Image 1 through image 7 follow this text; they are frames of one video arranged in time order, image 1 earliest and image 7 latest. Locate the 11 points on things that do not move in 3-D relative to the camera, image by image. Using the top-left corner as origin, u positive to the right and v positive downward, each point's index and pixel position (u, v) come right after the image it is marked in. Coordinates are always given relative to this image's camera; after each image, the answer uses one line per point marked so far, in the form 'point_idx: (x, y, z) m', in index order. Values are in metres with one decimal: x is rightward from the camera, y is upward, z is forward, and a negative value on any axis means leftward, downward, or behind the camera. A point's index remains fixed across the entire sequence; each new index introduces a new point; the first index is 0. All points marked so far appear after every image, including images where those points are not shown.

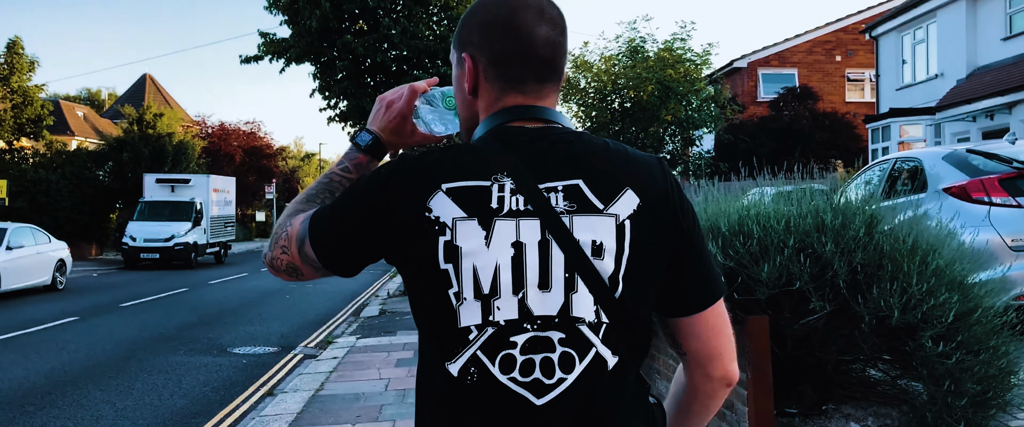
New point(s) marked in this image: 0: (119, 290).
0: (-8.5, -1.7, +16.2) m
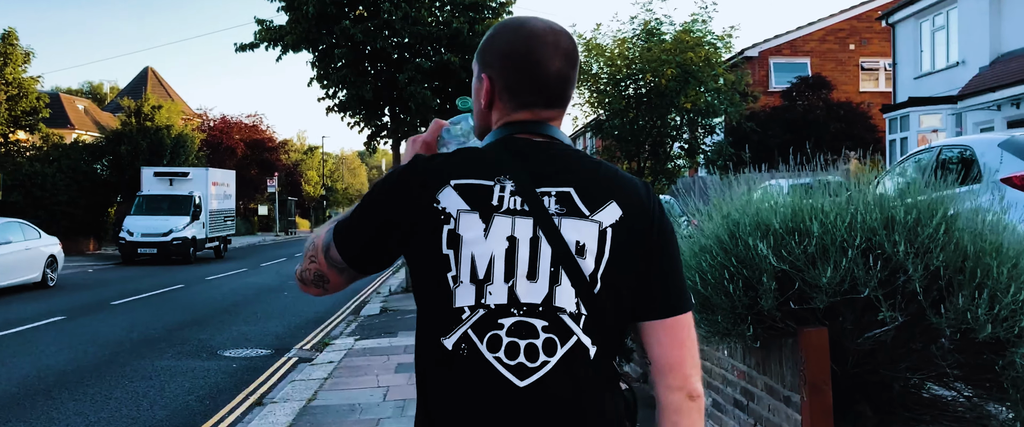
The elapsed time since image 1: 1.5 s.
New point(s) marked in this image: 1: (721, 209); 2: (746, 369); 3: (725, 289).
0: (-8.3, -1.5, +15.7) m
1: (+1.0, 0.0, +3.7) m
2: (+1.2, -0.8, +3.8) m
3: (+1.0, -0.3, +3.3) m
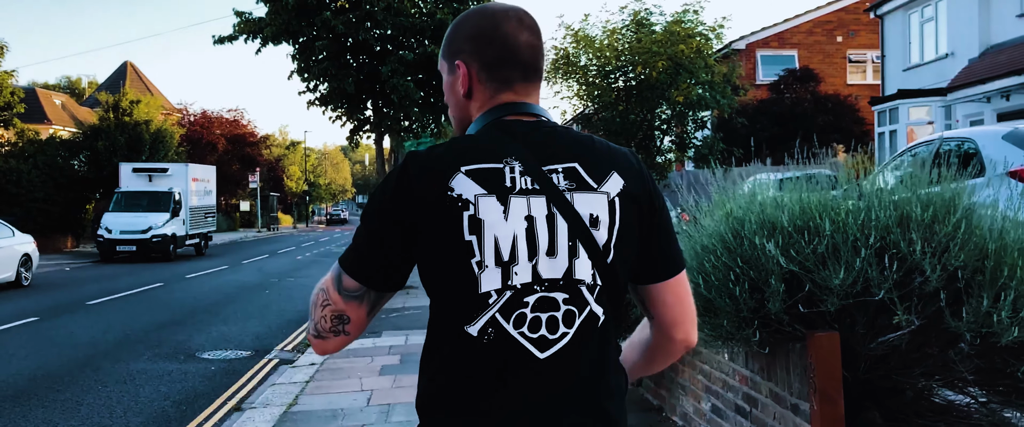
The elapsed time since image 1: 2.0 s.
0: (-8.6, -1.5, +15.3) m
1: (+1.0, 0.0, +3.5) m
2: (+1.1, -0.8, +3.6) m
3: (+0.9, -0.3, +3.1) m
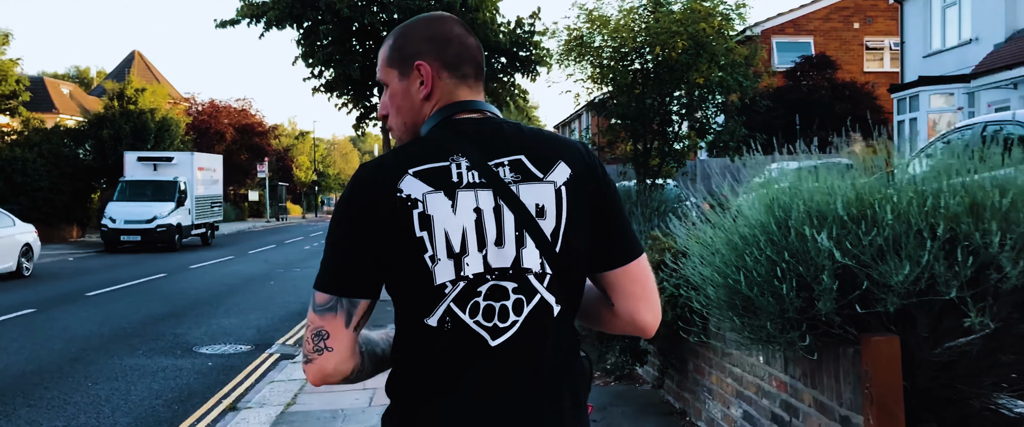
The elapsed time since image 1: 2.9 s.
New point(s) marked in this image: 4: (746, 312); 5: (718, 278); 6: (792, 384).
0: (-8.4, -1.3, +15.1) m
1: (+1.0, +0.1, +3.1) m
2: (+1.2, -0.7, +3.3) m
3: (+1.0, -0.3, +2.8) m
4: (+0.9, -0.4, +2.9) m
5: (+0.8, -0.3, +3.0) m
6: (+1.2, -0.7, +3.2) m
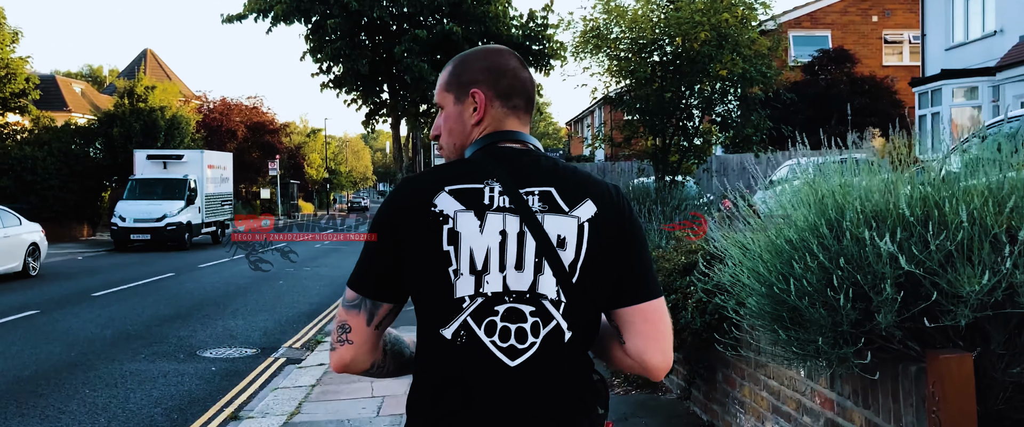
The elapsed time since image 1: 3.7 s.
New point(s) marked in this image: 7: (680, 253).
0: (-8.2, -1.2, +14.9) m
1: (+1.1, +0.1, +2.8) m
2: (+1.3, -0.7, +2.9) m
3: (+1.0, -0.3, +2.4) m
4: (+1.0, -0.4, +2.6) m
5: (+0.9, -0.3, +2.7) m
6: (+1.3, -0.7, +2.9) m
7: (+1.0, -0.2, +4.6) m
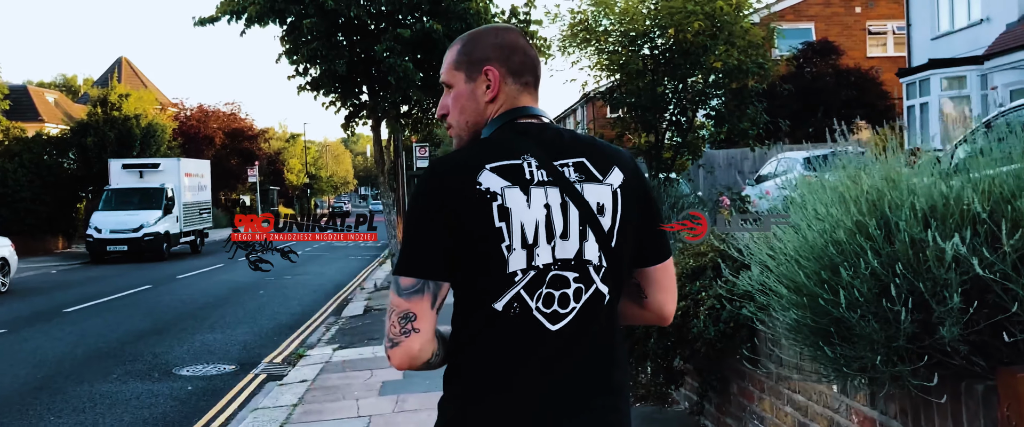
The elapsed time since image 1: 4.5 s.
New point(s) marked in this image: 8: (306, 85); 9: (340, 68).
0: (-8.4, -1.5, +14.4) m
1: (+1.1, +0.1, +2.5) m
2: (+1.3, -0.7, +2.6) m
3: (+1.0, -0.3, +2.1) m
4: (+1.0, -0.4, +2.3) m
5: (+0.9, -0.3, +2.4) m
6: (+1.3, -0.7, +2.6) m
7: (+1.0, -0.2, +4.3) m
8: (-2.9, +1.8, +10.3) m
9: (-2.1, +1.8, +9.1) m
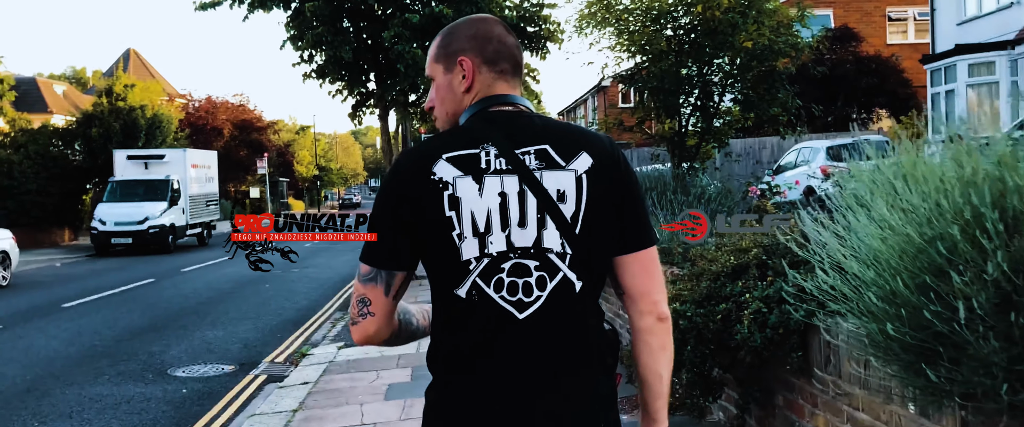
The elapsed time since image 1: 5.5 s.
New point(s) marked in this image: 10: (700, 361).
0: (-8.2, -1.3, +14.1) m
1: (+1.2, +0.1, +2.1) m
2: (+1.4, -0.7, +2.2) m
3: (+1.1, -0.3, +1.7) m
4: (+1.1, -0.4, +1.9) m
5: (+1.0, -0.2, +2.0) m
6: (+1.4, -0.7, +2.2) m
7: (+1.1, -0.2, +3.8) m
8: (-2.7, +1.9, +9.9) m
9: (-1.9, +1.9, +8.7) m
10: (+0.9, -0.7, +3.6) m
